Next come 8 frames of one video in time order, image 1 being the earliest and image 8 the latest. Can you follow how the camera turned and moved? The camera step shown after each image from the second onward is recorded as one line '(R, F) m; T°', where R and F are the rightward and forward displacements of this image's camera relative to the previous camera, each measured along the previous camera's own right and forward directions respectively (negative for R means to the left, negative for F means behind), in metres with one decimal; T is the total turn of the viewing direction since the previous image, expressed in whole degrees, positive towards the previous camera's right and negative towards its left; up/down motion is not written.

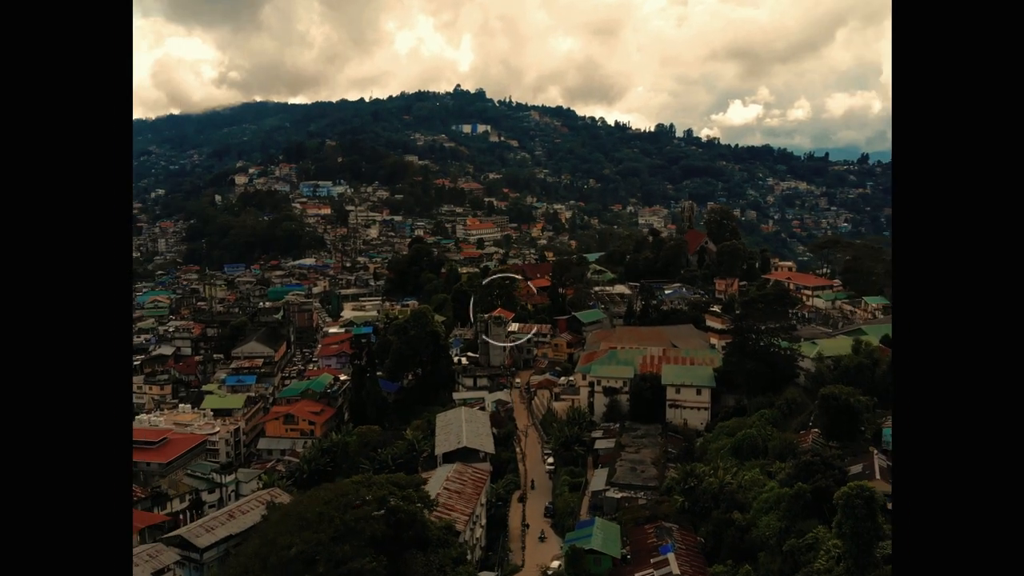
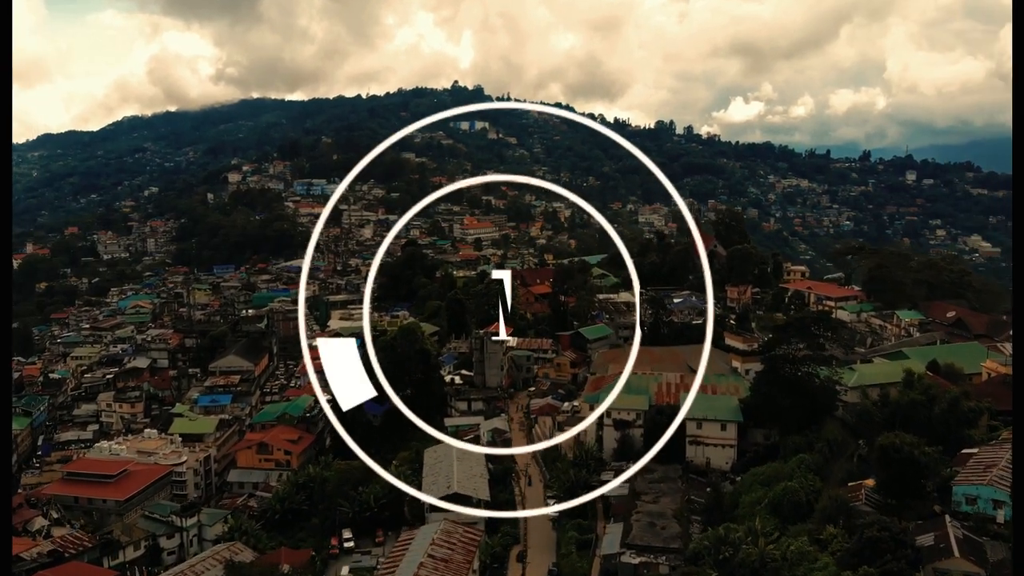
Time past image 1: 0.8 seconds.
(0.0, +1.0) m; 0°
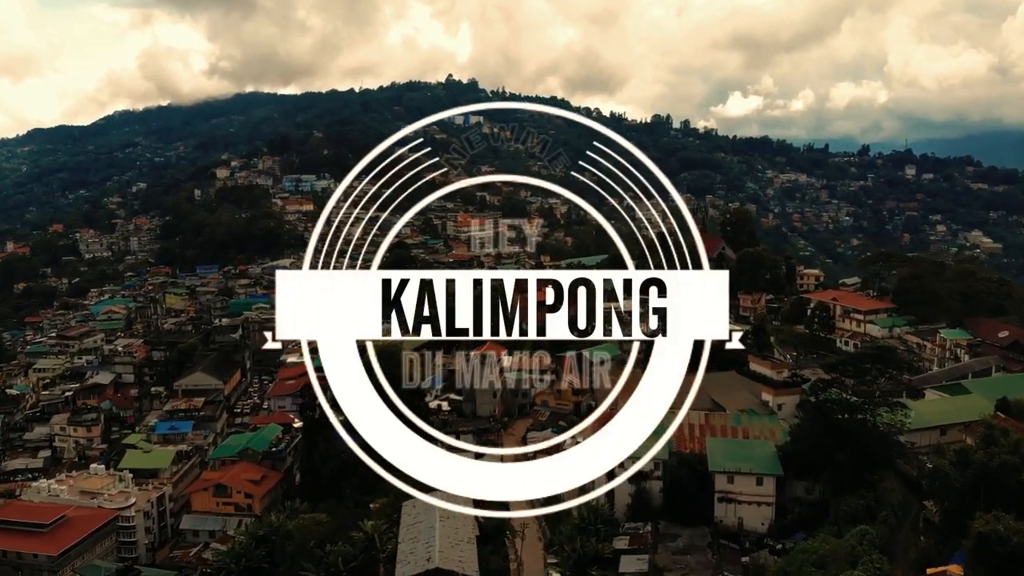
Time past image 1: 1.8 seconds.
(0.0, +1.2) m; 0°
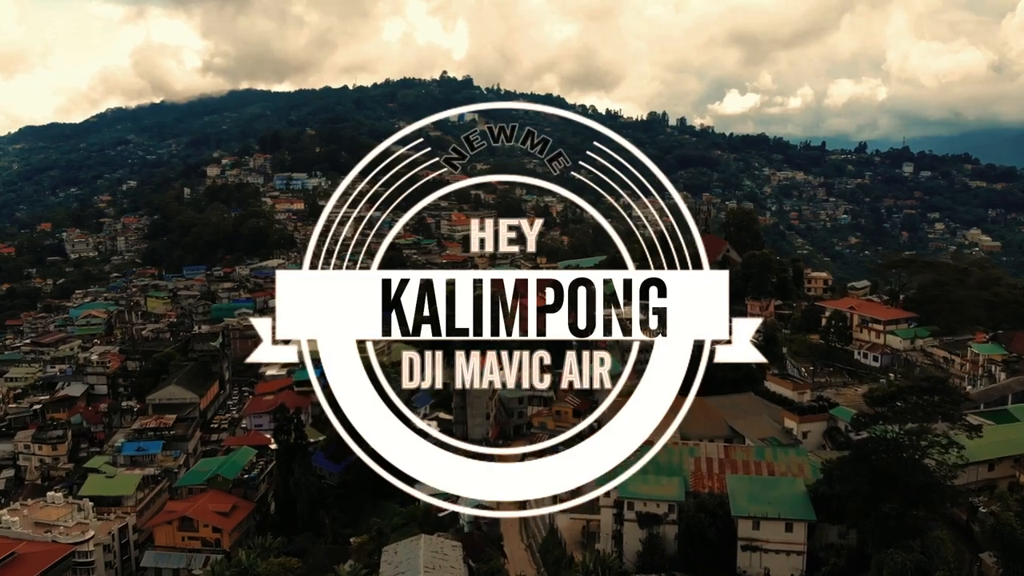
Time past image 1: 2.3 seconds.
(0.0, +0.7) m; 0°
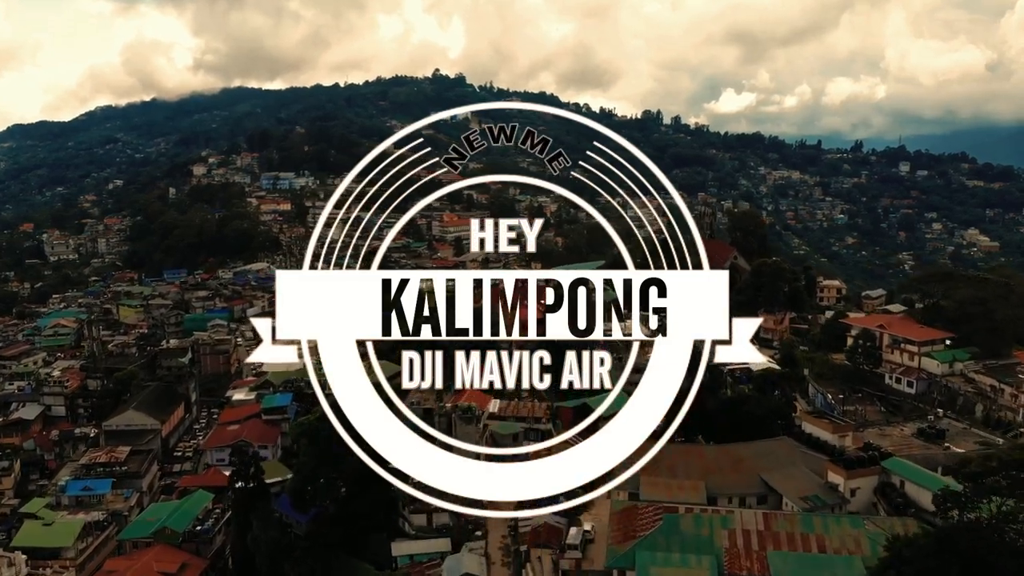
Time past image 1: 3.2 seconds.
(0.0, +1.0) m; 0°
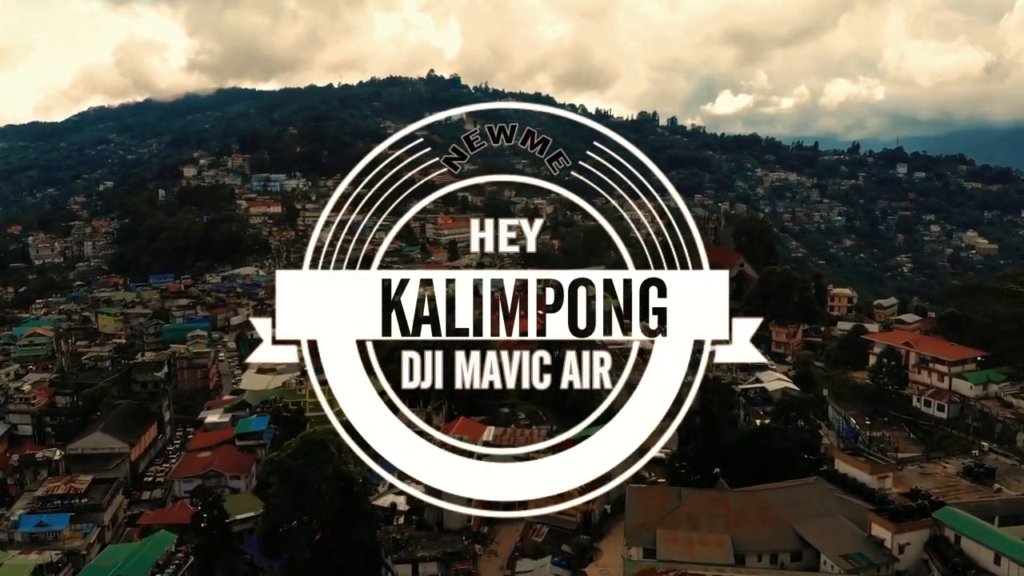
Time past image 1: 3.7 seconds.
(0.0, +0.7) m; 0°
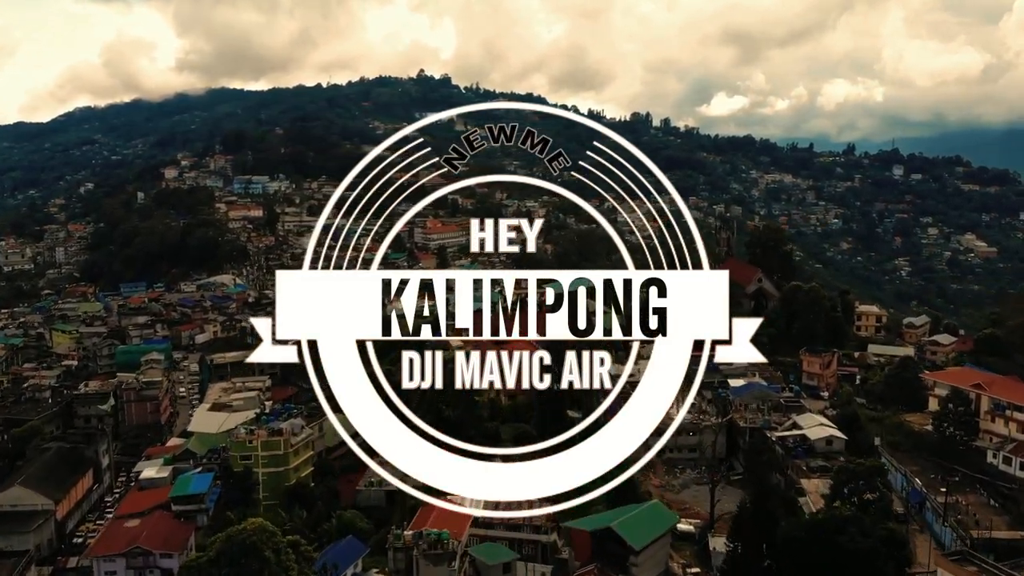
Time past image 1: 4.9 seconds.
(0.0, +1.4) m; 0°
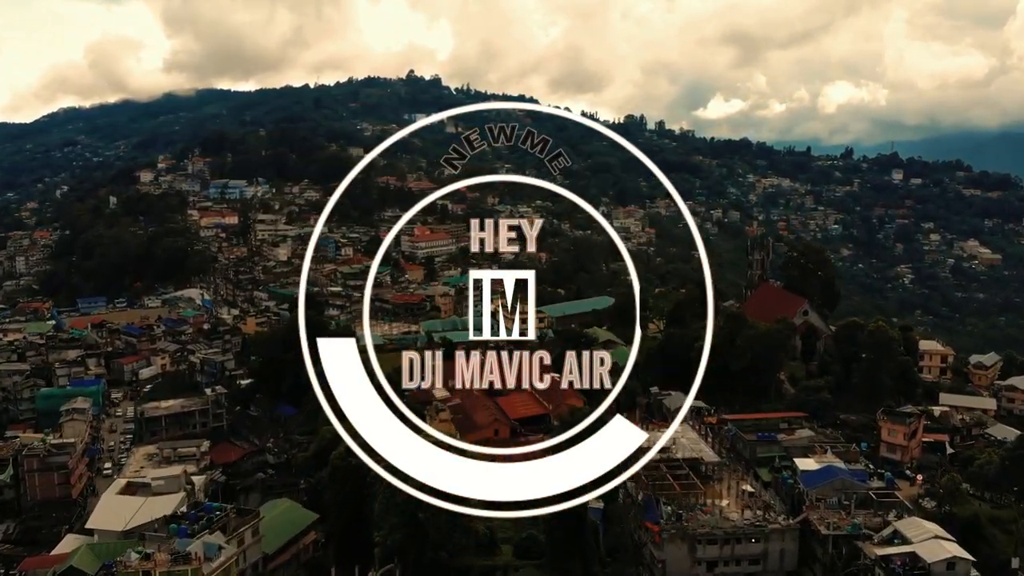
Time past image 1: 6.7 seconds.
(-0.1, +2.1) m; 0°
